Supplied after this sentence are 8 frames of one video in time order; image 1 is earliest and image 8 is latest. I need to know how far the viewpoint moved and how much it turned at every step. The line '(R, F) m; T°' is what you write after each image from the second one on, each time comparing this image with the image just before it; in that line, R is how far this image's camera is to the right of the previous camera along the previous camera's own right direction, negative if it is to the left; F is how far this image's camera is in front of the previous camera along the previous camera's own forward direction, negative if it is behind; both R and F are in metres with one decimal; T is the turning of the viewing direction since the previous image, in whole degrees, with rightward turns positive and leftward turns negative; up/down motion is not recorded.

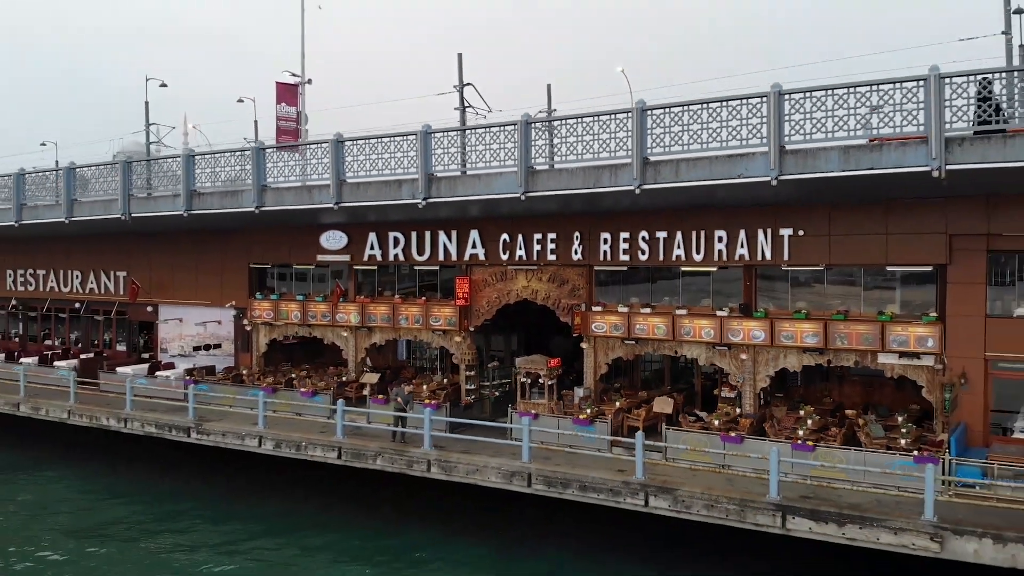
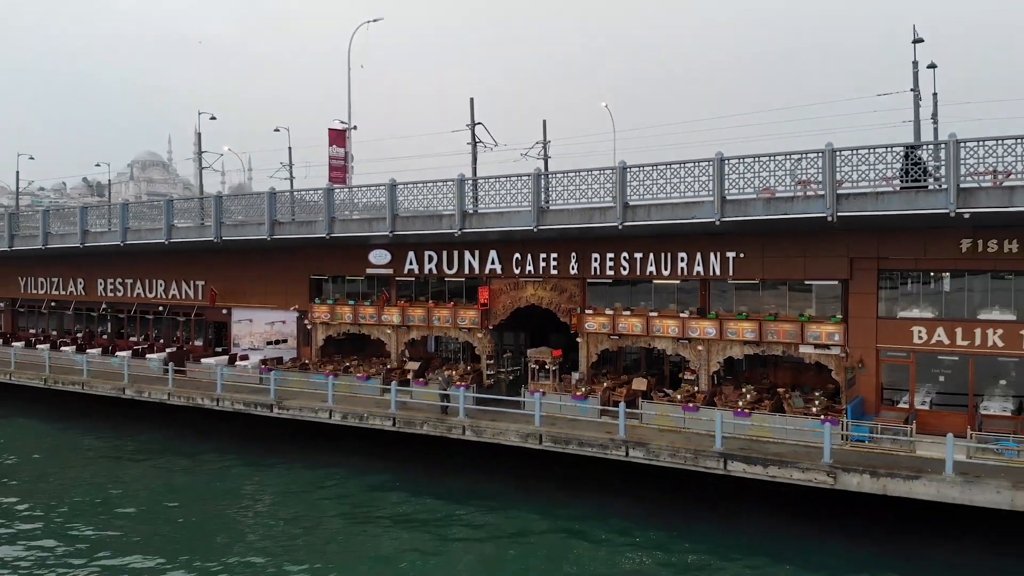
(-0.7, -4.3) m; 0°
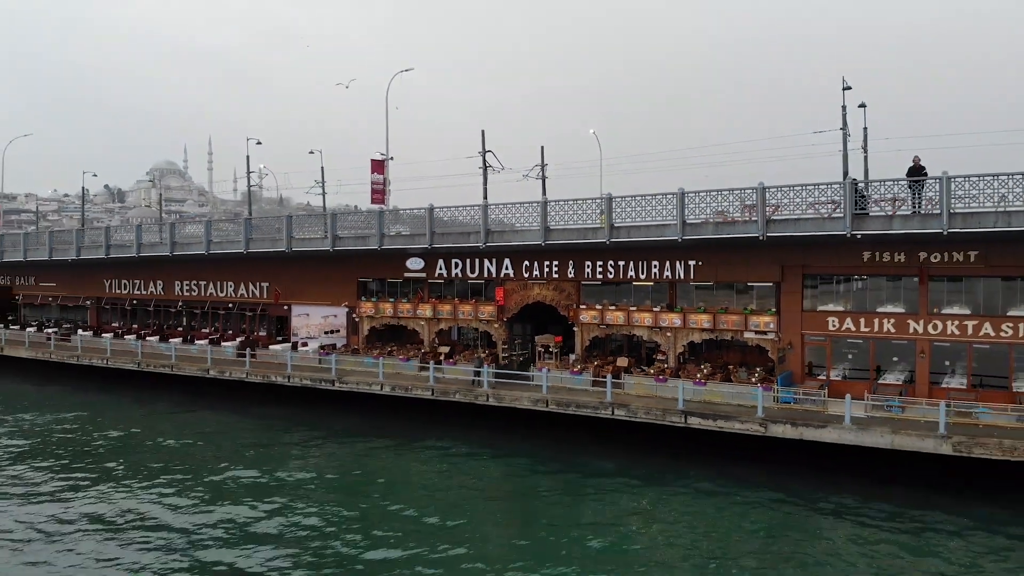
(-0.7, -5.2) m; 0°
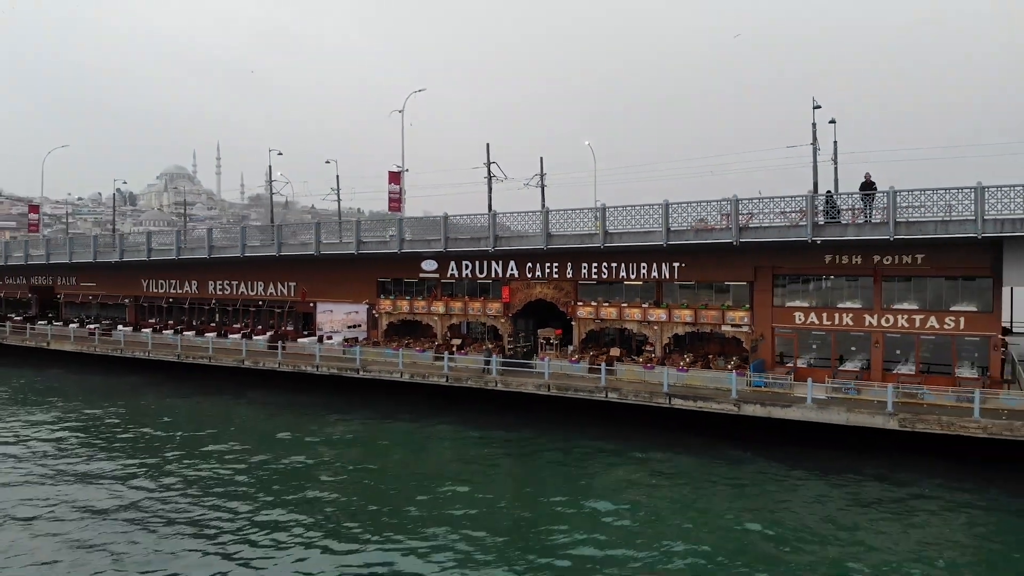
(-0.4, -3.0) m; 0°
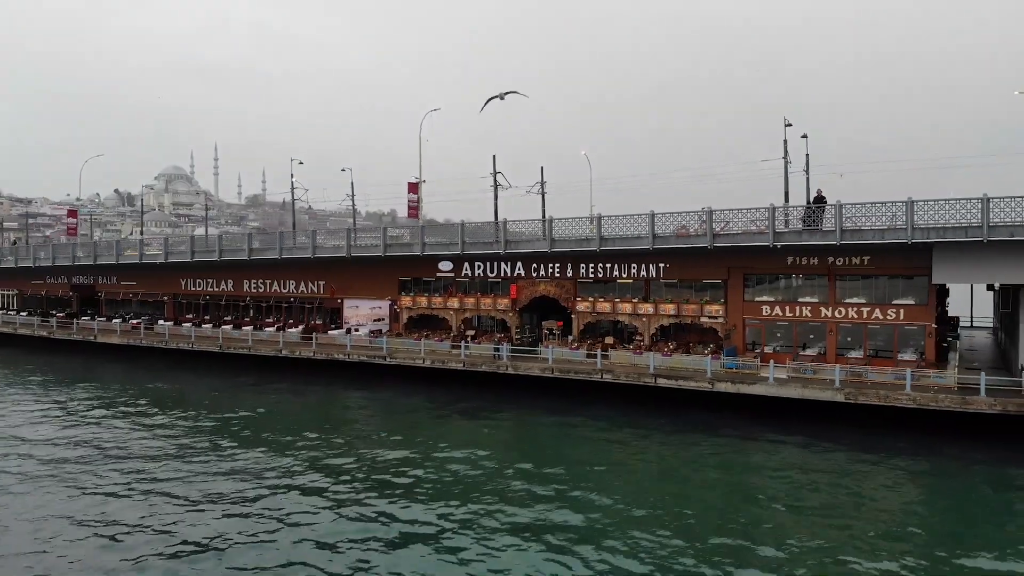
(-1.0, -4.0) m; +1°
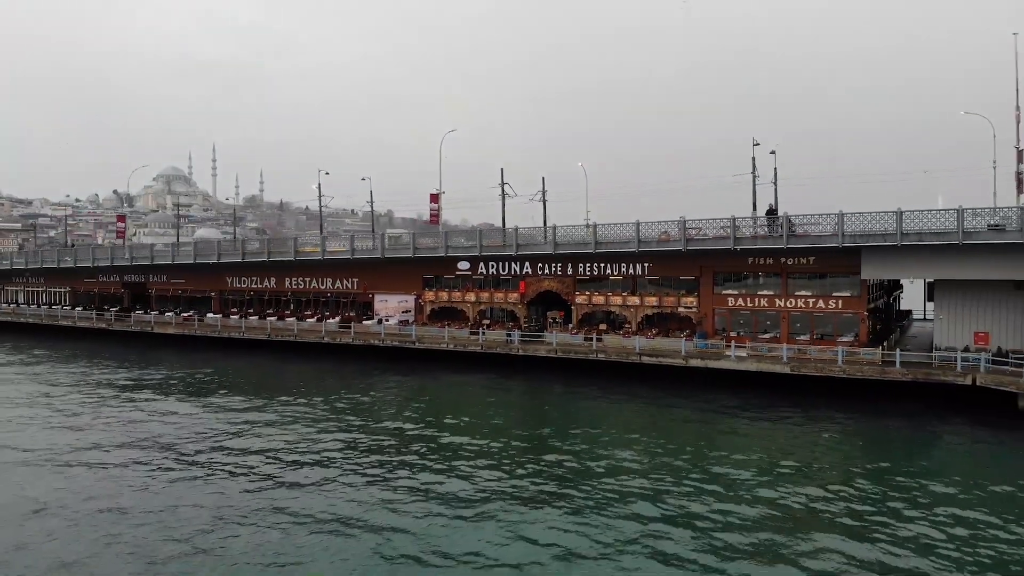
(-1.5, -5.9) m; +1°
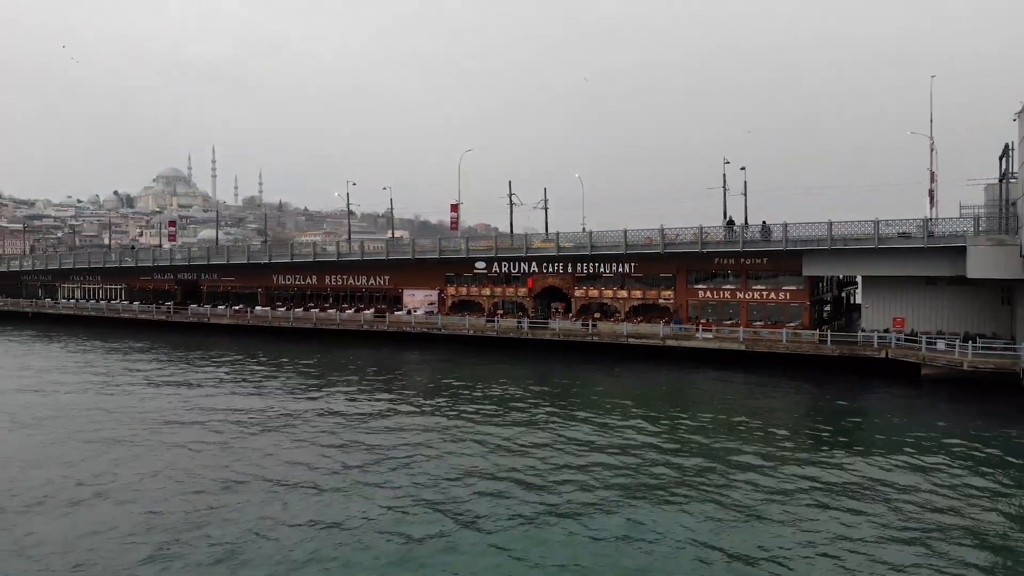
(-1.9, -7.5) m; +1°
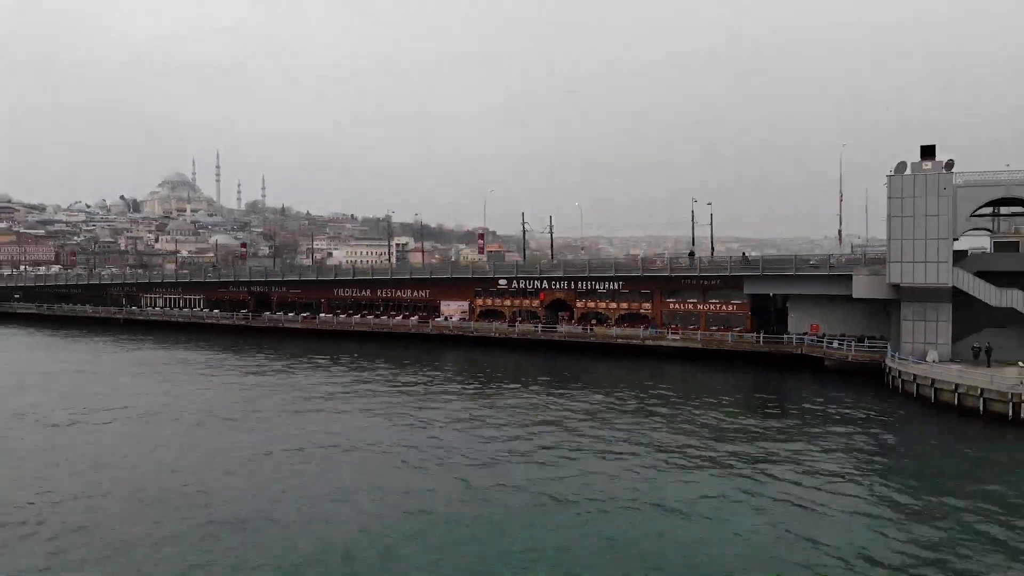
(-3.9, -13.3) m; +1°
